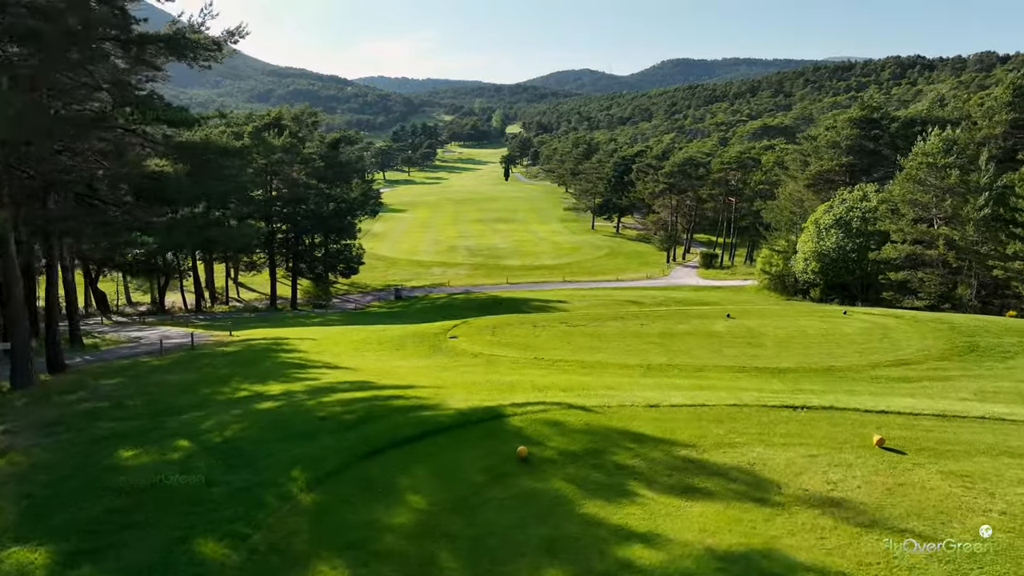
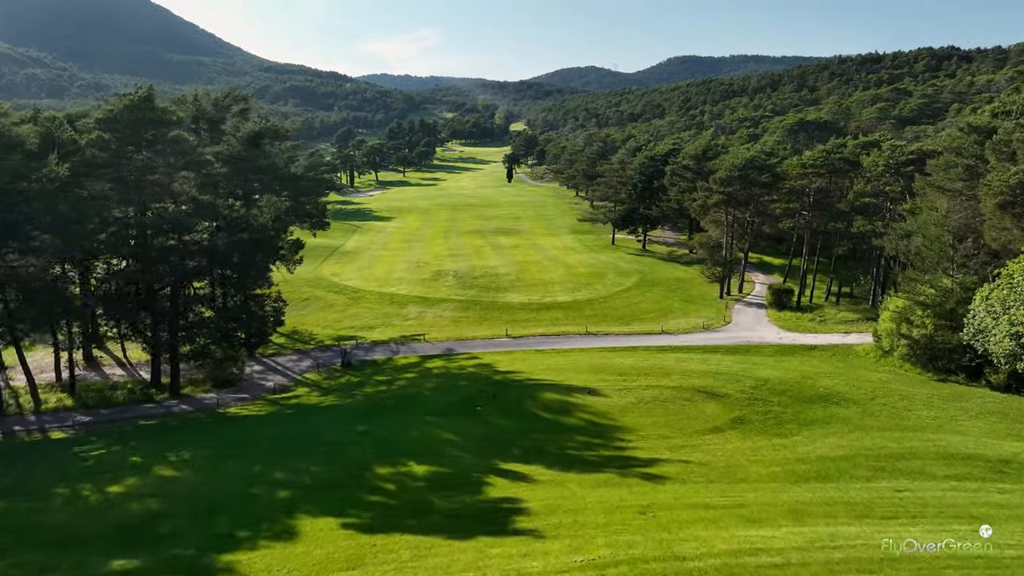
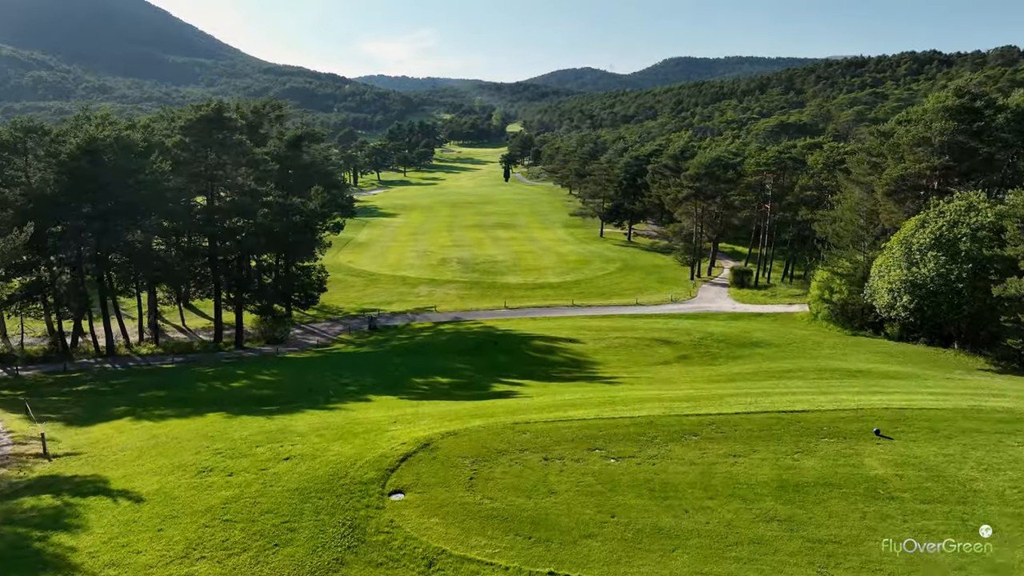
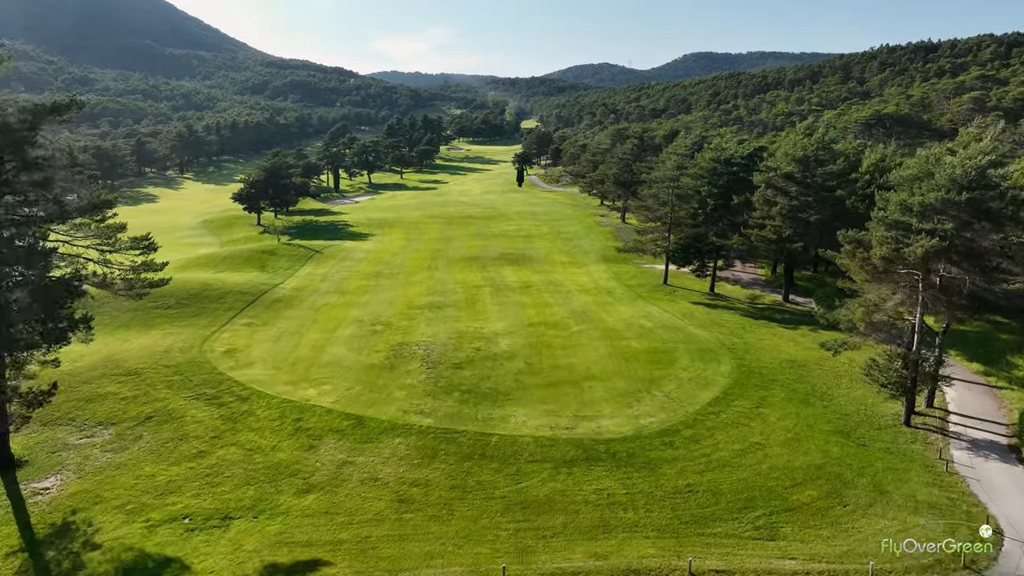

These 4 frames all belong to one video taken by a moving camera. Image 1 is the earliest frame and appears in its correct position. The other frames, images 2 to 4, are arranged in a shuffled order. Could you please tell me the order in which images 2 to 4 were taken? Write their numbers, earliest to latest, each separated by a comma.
3, 2, 4
